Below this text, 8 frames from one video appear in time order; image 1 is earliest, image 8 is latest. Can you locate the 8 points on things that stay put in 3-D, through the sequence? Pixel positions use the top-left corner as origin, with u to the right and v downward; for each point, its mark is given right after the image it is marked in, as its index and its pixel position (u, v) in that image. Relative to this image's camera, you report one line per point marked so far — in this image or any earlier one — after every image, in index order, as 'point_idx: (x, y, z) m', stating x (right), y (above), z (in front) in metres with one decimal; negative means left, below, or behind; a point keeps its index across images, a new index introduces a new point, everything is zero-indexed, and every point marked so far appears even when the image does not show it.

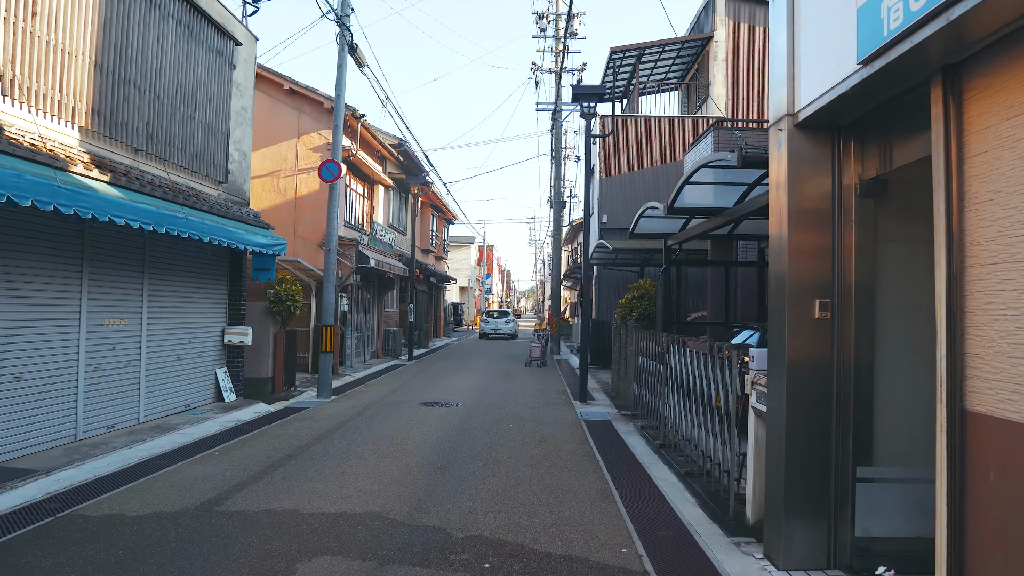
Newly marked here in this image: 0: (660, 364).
0: (+1.9, -1.0, +10.6) m
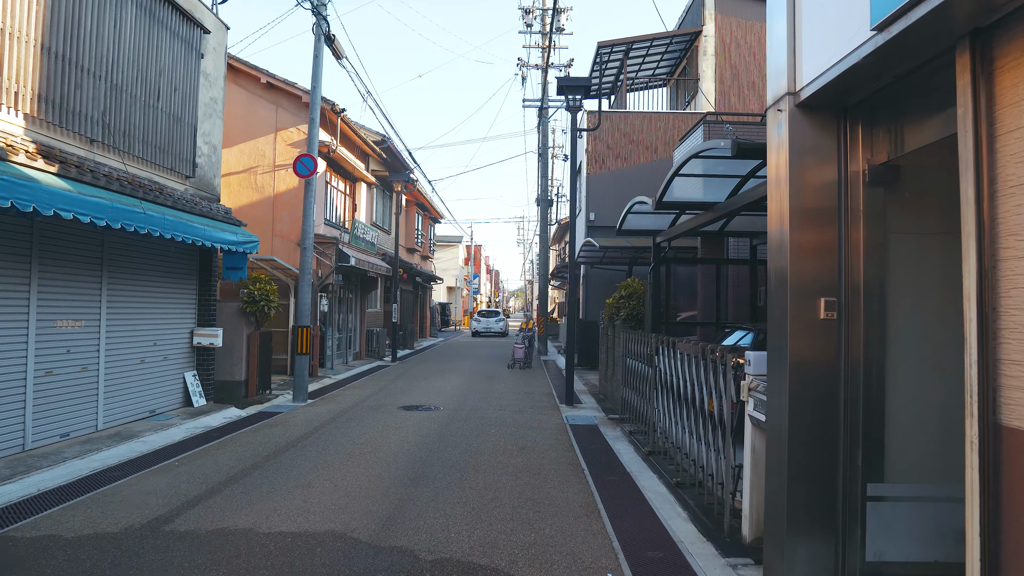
0: (+1.7, -1.0, +10.1) m
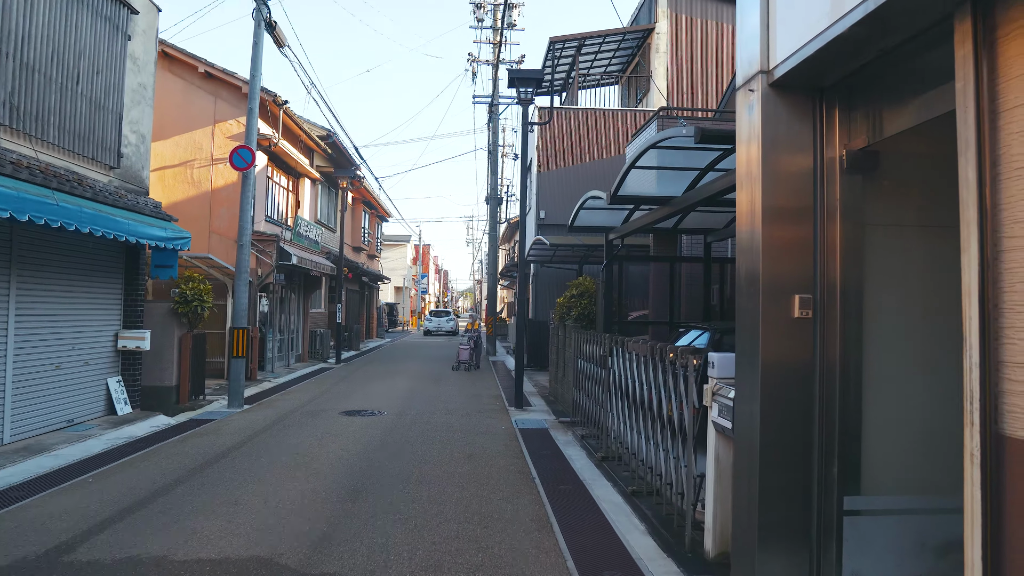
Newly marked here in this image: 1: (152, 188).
0: (+1.1, -1.0, +9.7) m
1: (-7.5, +2.1, +16.7) m
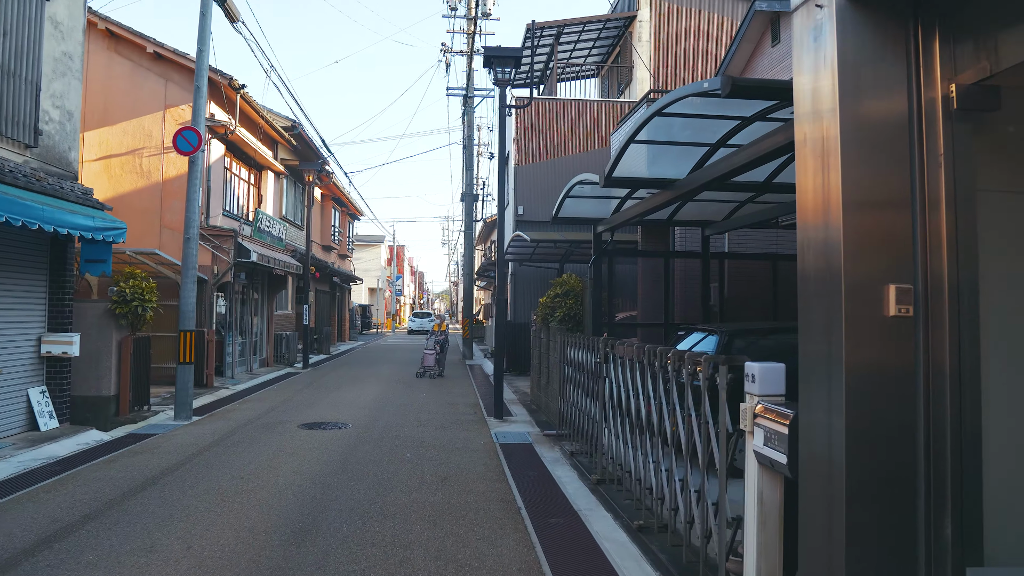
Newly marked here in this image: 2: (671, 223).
0: (+0.9, -0.9, +8.7) m
1: (-7.9, +2.1, +15.4) m
2: (+2.1, +0.9, +10.6) m
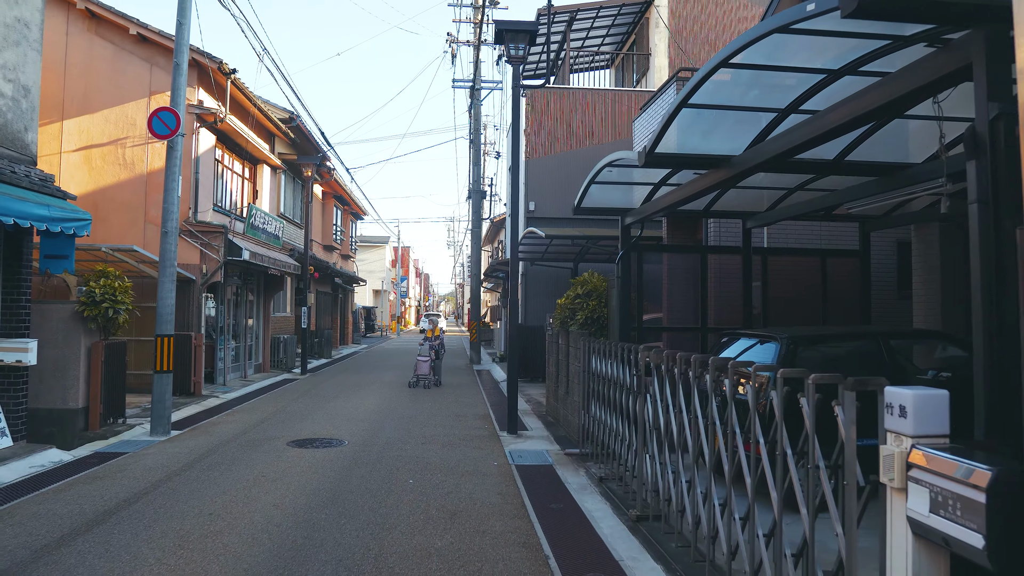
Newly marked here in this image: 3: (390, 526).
0: (+1.0, -0.9, +7.5) m
1: (-7.7, +2.1, +14.3) m
2: (+2.3, +0.9, +9.4) m
3: (-0.9, -1.7, +5.7) m
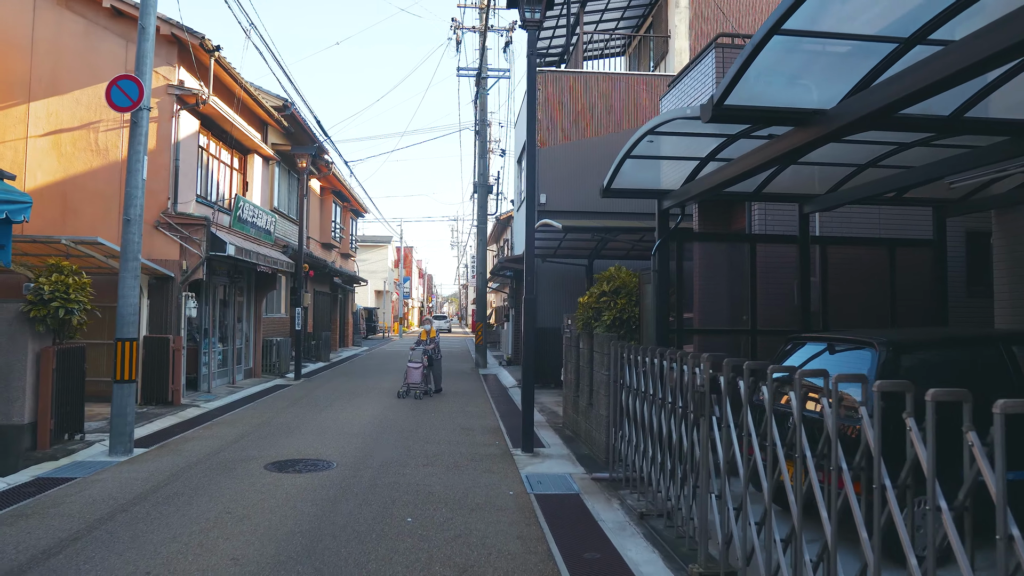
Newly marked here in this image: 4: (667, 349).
0: (+1.2, -0.9, +6.1) m
1: (-7.5, +2.1, +13.0) m
2: (+2.5, +0.9, +8.0) m
3: (-0.7, -1.6, +4.3) m
4: (+1.3, -0.5, +6.5) m
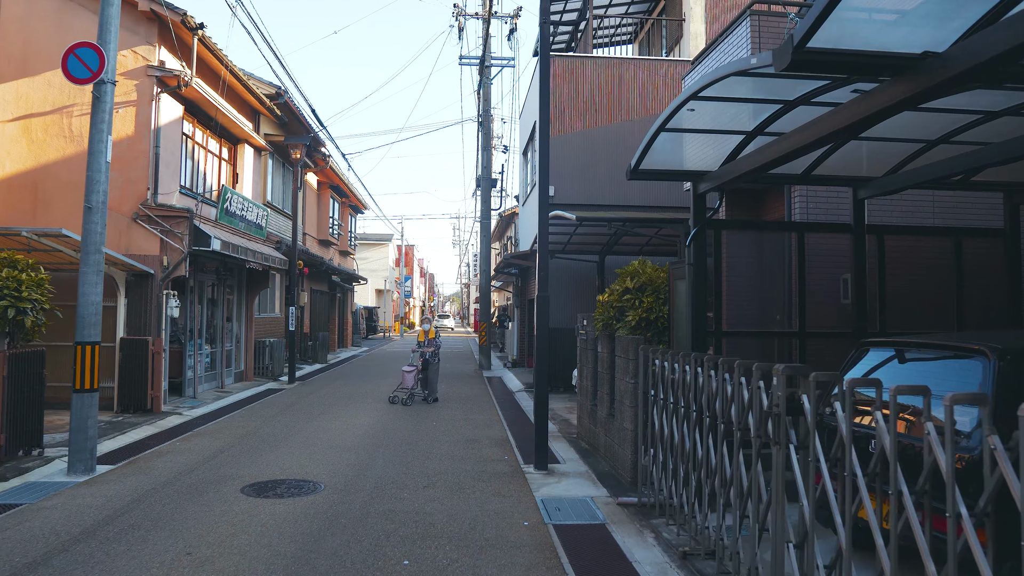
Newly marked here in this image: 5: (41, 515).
0: (+1.3, -0.9, +5.1) m
1: (-7.4, +2.1, +12.0) m
2: (+2.6, +1.0, +7.0) m
3: (-0.6, -1.6, +3.3) m
4: (+1.4, -0.4, +5.5) m
5: (-3.4, -1.7, +5.9) m
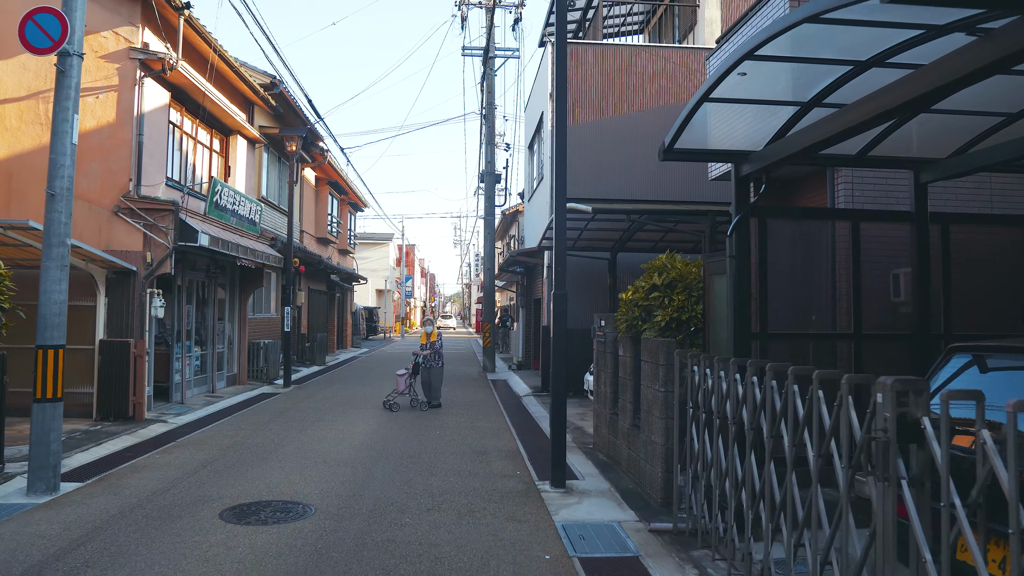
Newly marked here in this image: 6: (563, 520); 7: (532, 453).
0: (+1.4, -0.8, +4.3) m
1: (-7.3, +2.2, +11.2) m
2: (+2.7, +1.0, +6.2) m
3: (-0.5, -1.5, +2.5) m
4: (+1.5, -0.4, +4.7) m
5: (-3.3, -1.7, +5.1) m
6: (+0.4, -1.7, +6.1) m
7: (+0.2, -1.8, +8.6) m
